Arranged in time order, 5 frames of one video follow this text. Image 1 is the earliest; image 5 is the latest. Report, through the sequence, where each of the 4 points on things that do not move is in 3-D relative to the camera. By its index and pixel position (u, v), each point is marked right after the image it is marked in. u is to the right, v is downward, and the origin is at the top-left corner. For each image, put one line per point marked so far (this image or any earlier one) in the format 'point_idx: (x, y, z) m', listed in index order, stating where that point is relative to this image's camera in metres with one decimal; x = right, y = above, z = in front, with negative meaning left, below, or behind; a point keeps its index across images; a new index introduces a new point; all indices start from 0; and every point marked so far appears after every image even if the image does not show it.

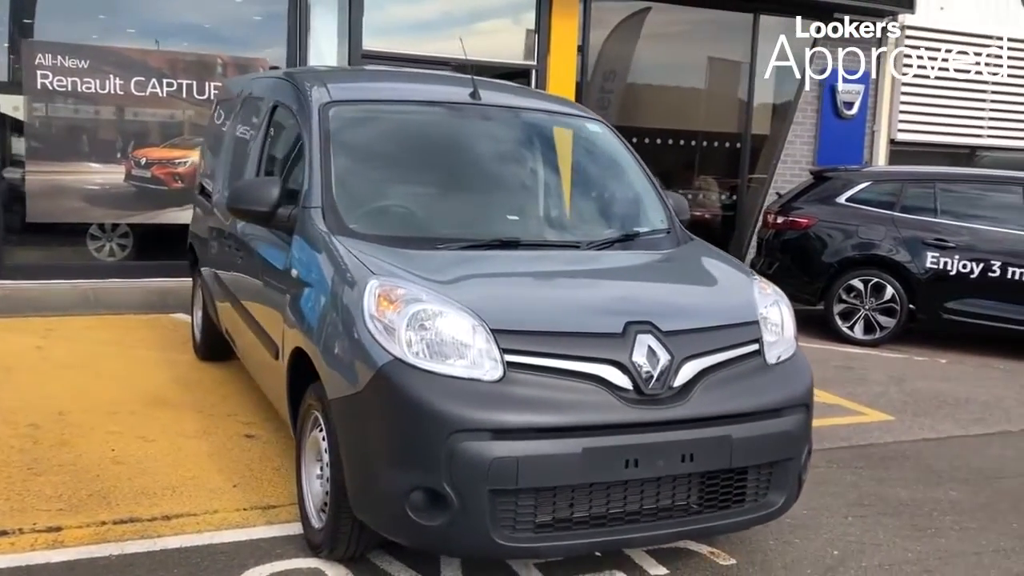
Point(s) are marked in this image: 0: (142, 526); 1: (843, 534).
0: (-1.5, -0.9, +3.9) m
1: (+1.4, -1.1, +4.2) m
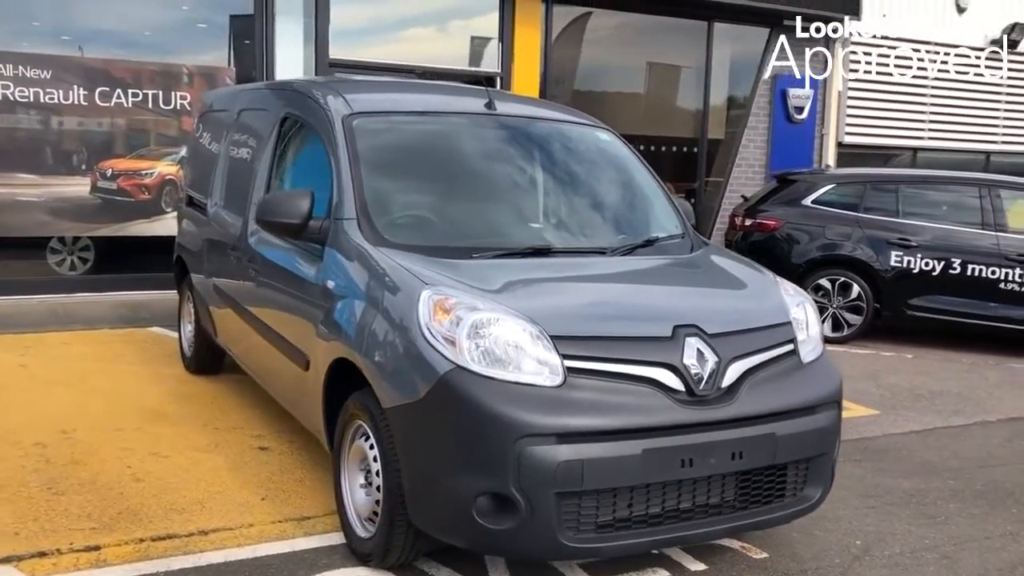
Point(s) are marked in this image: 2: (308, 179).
0: (-1.3, -1.0, +3.8) m
1: (+1.6, -1.1, +4.4) m
2: (-0.9, +0.5, +4.6) m
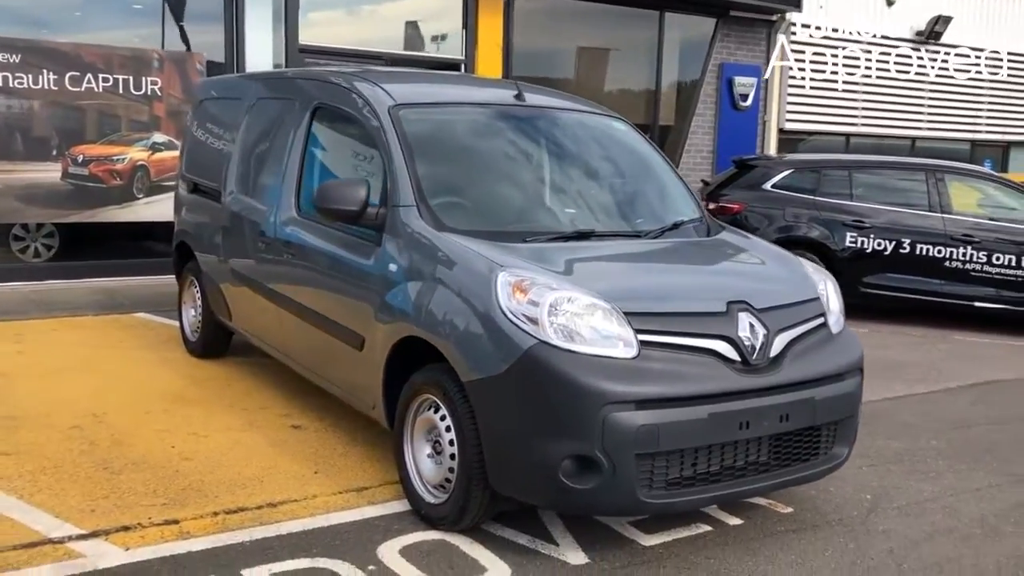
0: (-1.1, -0.9, +4.0) m
1: (+1.7, -0.9, +4.8) m
2: (-0.8, +0.6, +4.8) m
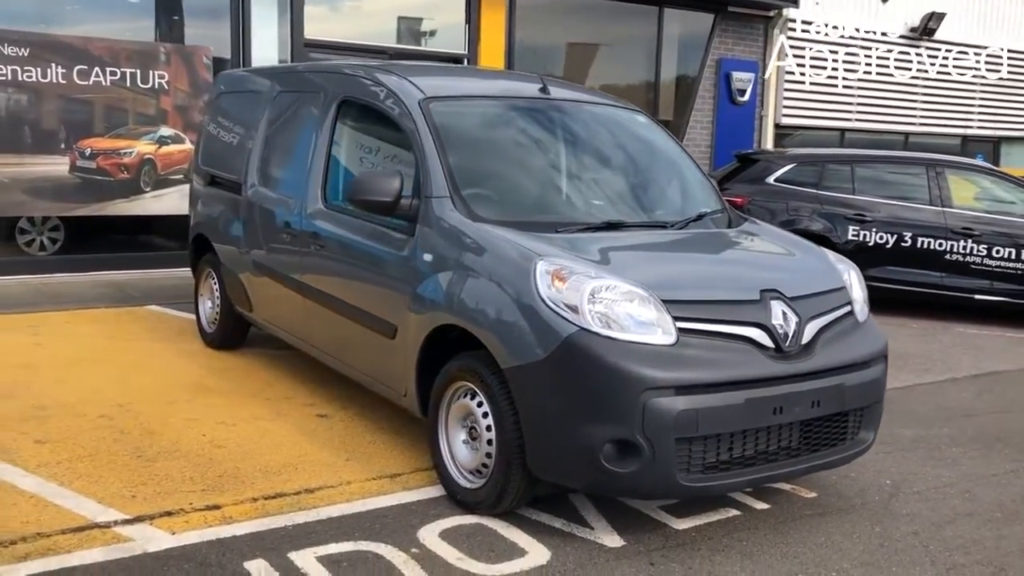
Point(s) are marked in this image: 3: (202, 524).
0: (-0.9, -0.9, +4.1) m
1: (+1.9, -0.9, +4.9) m
2: (-0.6, +0.6, +4.9) m
3: (-1.2, -0.9, +3.8) m
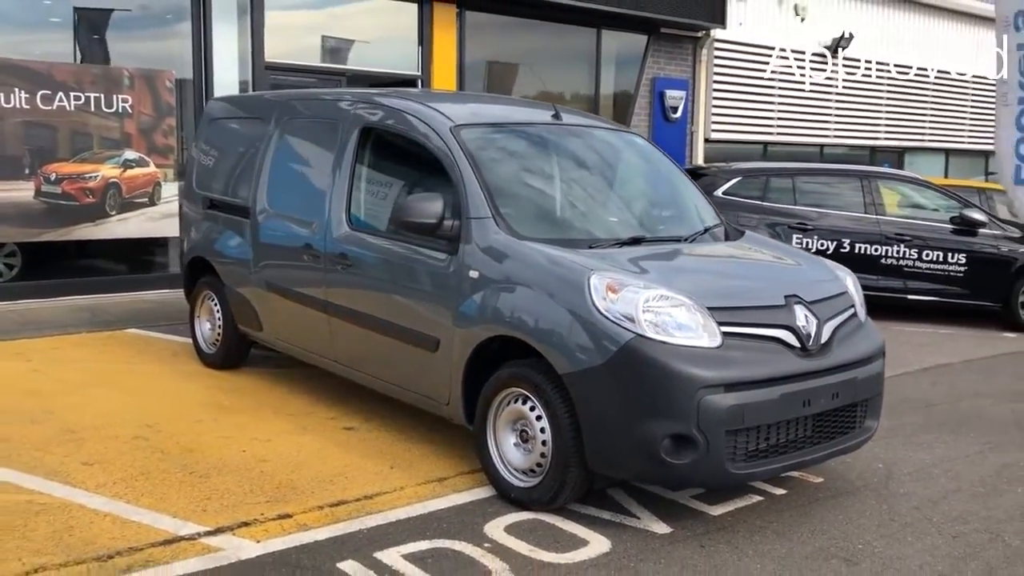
0: (-0.7, -1.0, +4.4) m
1: (+2.0, -0.9, +5.4) m
2: (-0.5, +0.5, +5.2) m
3: (-1.0, -1.0, +4.1) m
